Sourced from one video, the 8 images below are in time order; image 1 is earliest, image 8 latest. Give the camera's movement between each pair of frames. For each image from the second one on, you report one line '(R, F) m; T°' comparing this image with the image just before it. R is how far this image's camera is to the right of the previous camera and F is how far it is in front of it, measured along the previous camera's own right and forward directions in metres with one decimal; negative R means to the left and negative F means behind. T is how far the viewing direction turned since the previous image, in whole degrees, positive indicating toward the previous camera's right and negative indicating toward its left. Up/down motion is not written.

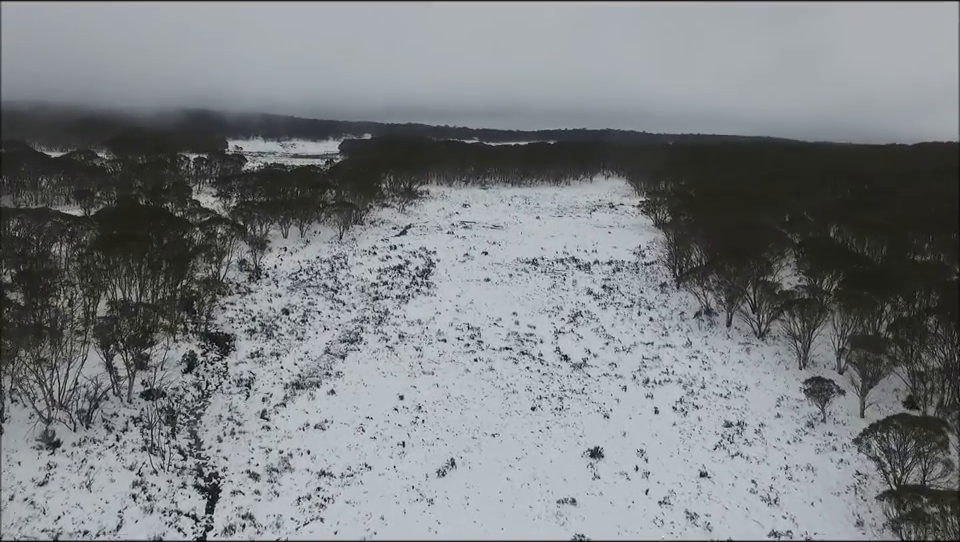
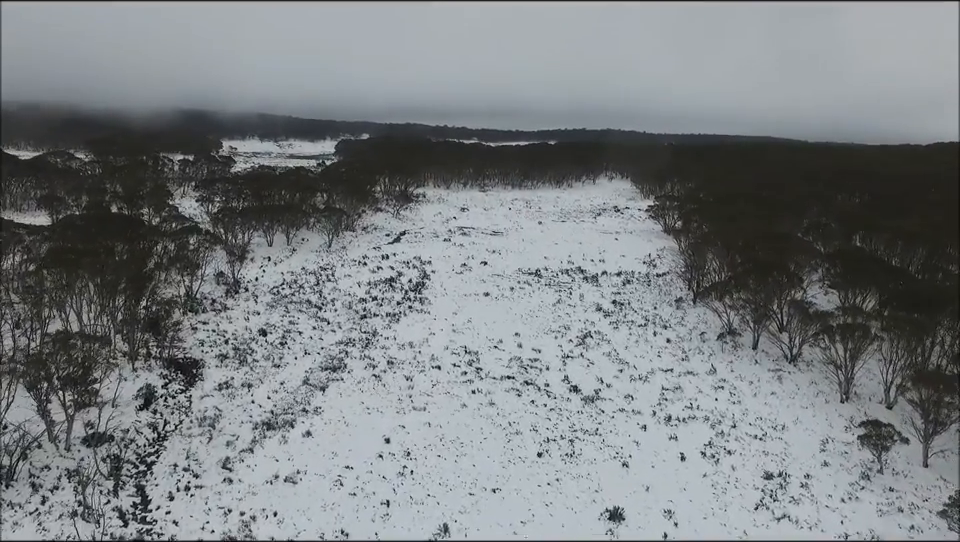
(0.0, +2.1) m; 0°
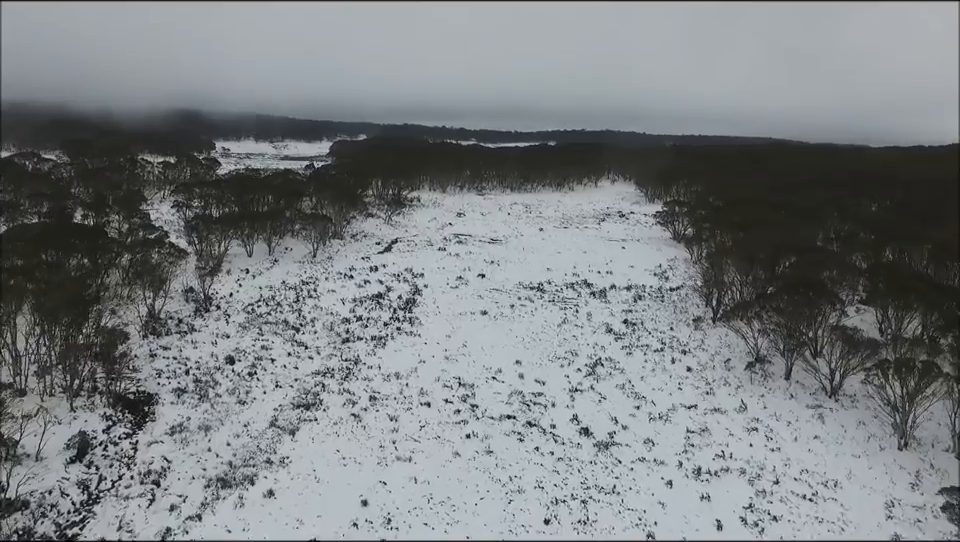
(+0.1, +2.2) m; 0°
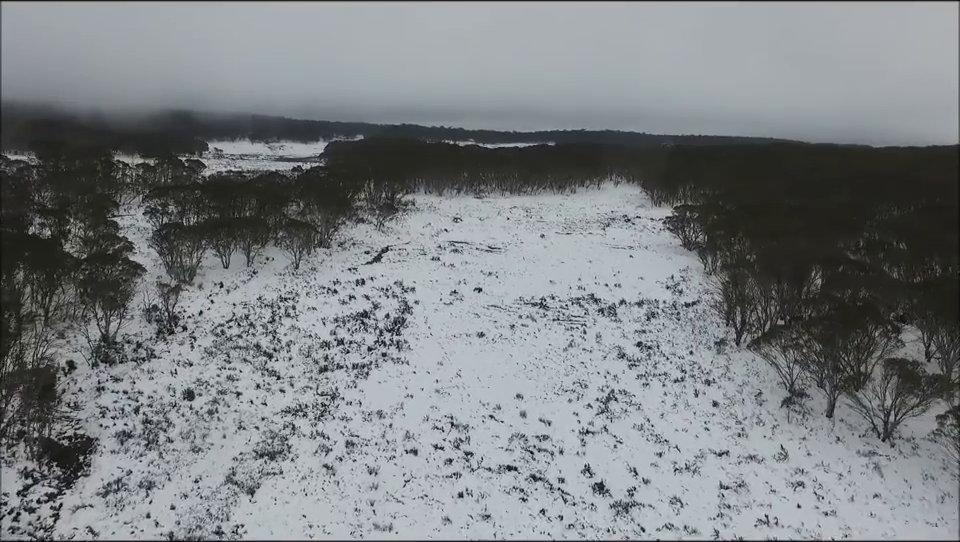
(+0.1, +2.2) m; 0°
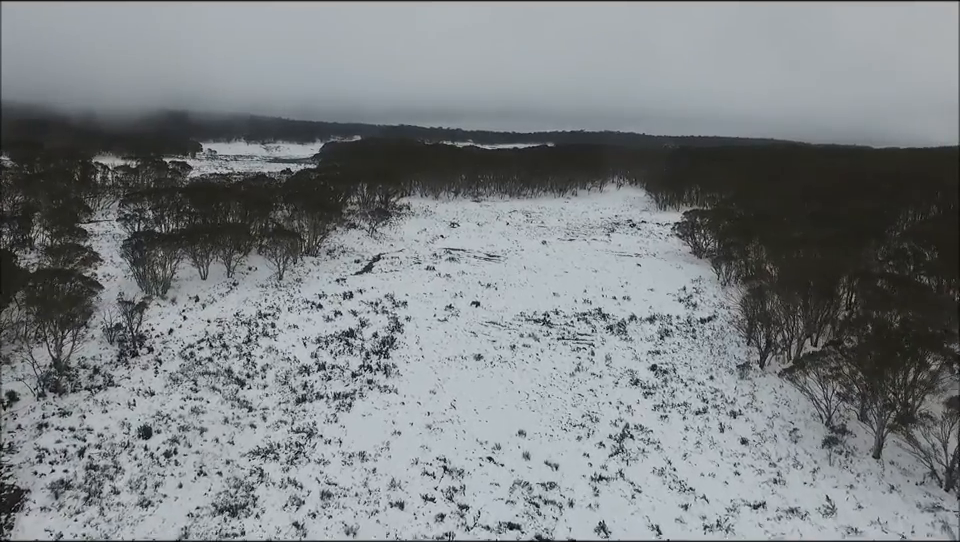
(0.0, +1.8) m; 0°
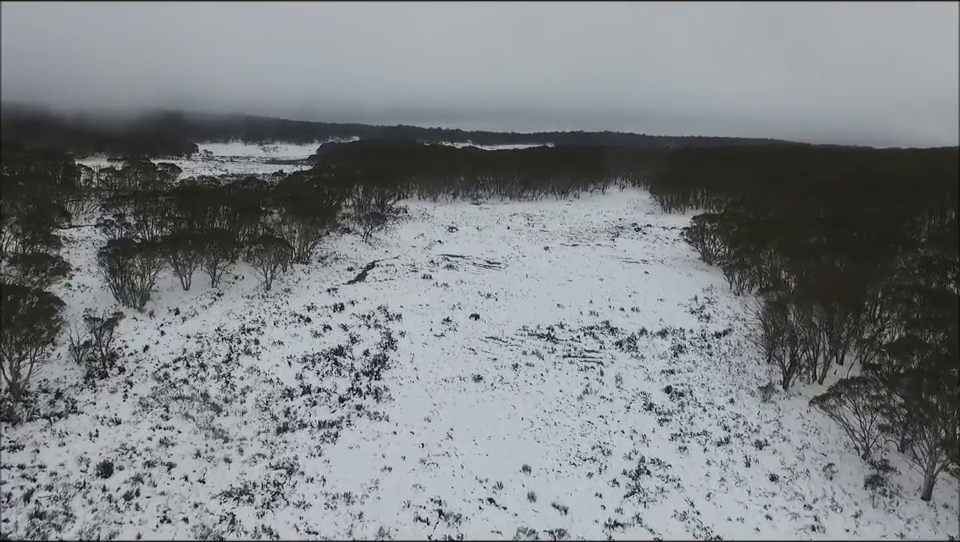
(0.0, +1.3) m; 0°
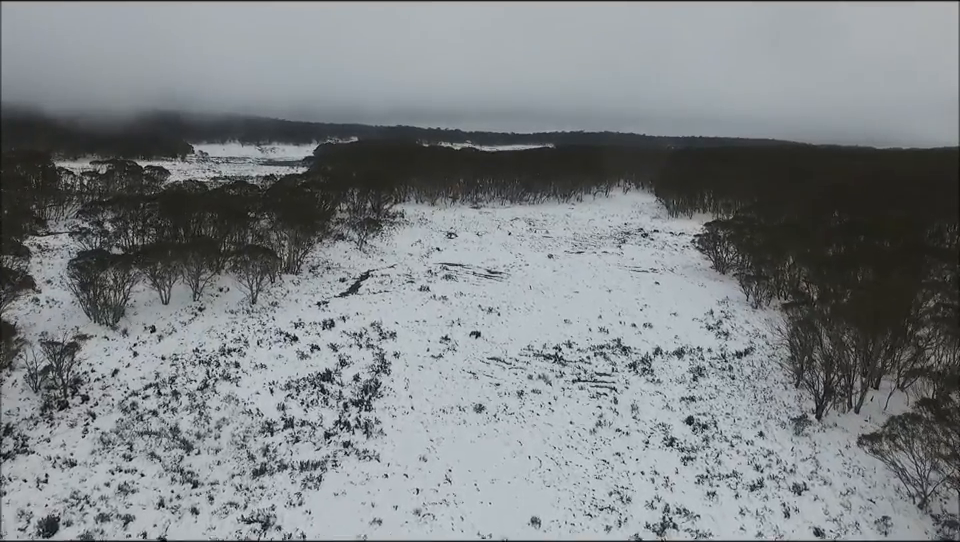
(0.0, +1.5) m; 0°
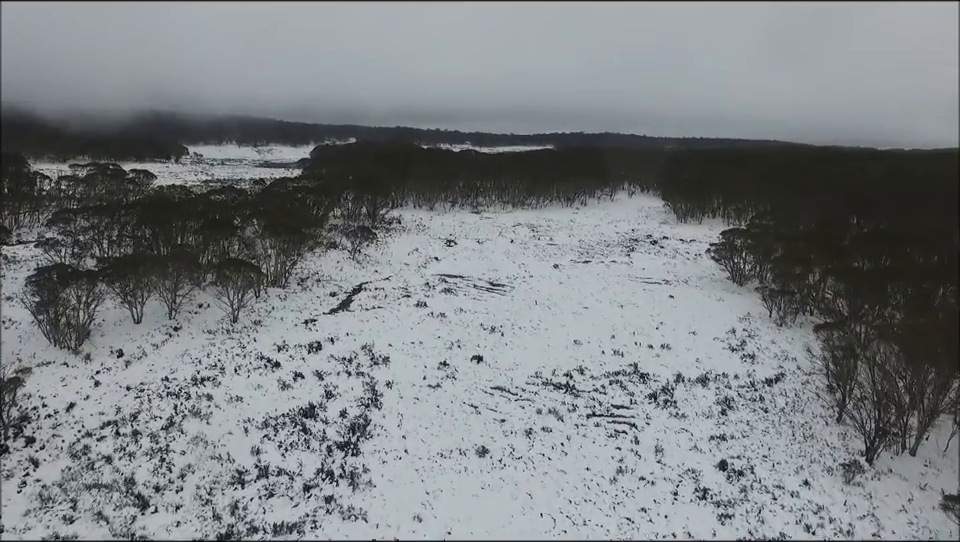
(-0.1, +1.7) m; 0°
